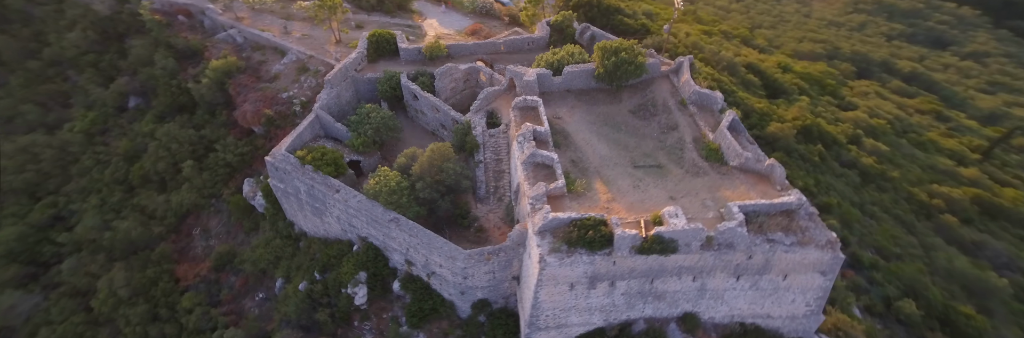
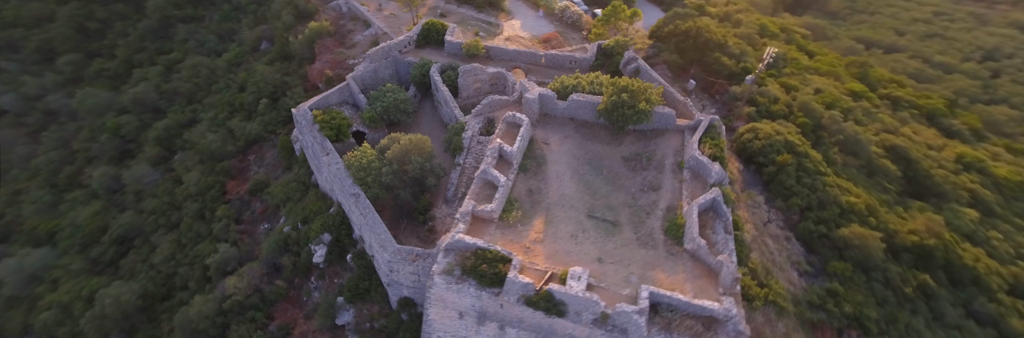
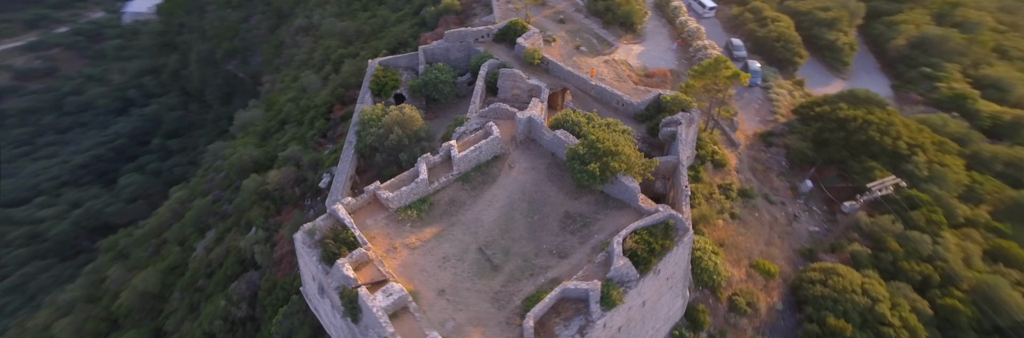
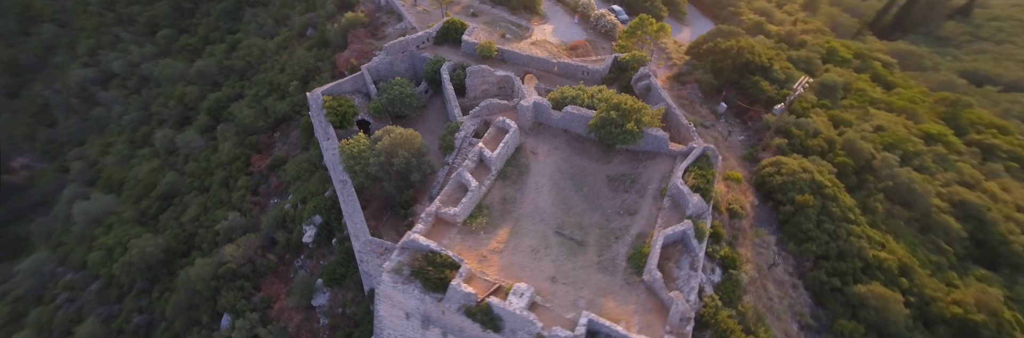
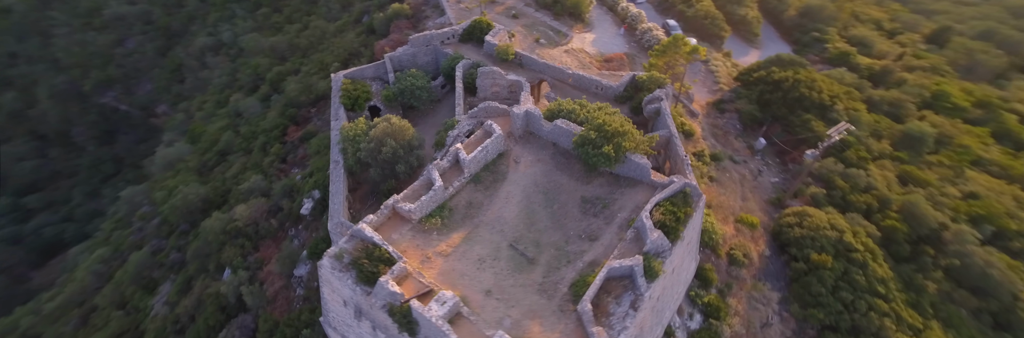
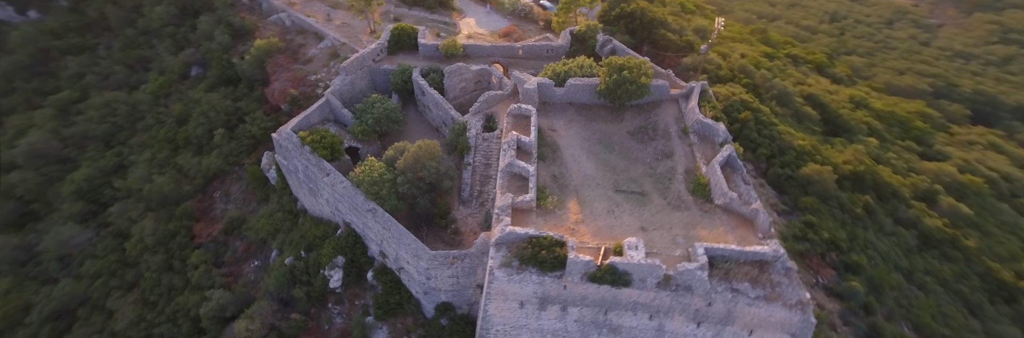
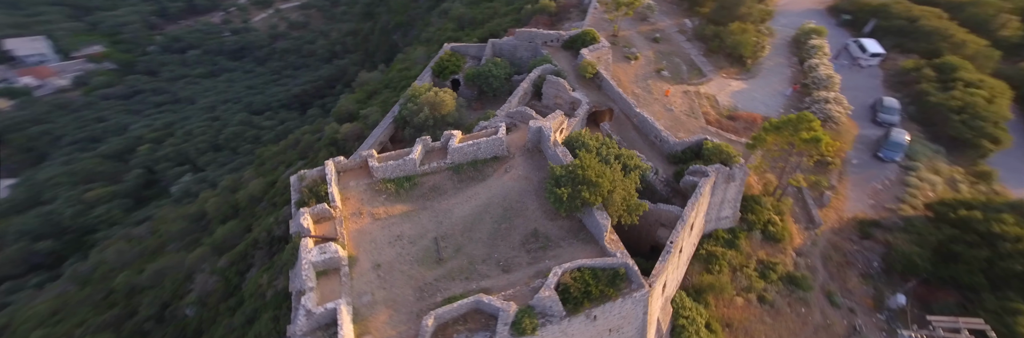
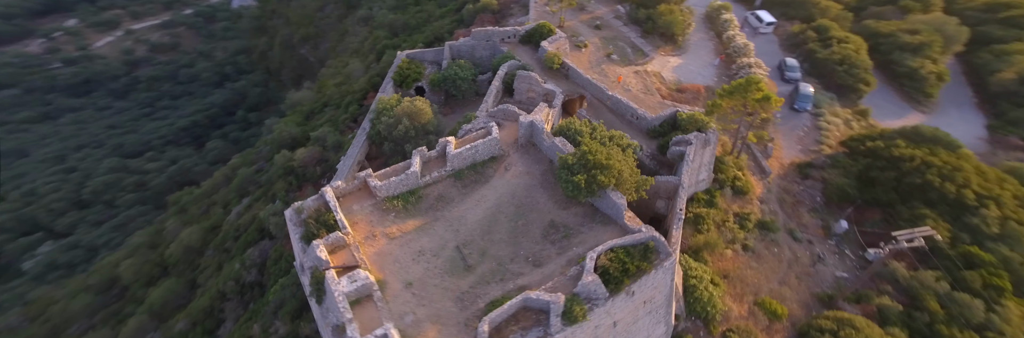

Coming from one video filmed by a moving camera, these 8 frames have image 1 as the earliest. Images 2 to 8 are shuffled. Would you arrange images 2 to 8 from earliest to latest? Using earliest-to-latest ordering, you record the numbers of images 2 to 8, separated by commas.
6, 2, 4, 5, 3, 8, 7
